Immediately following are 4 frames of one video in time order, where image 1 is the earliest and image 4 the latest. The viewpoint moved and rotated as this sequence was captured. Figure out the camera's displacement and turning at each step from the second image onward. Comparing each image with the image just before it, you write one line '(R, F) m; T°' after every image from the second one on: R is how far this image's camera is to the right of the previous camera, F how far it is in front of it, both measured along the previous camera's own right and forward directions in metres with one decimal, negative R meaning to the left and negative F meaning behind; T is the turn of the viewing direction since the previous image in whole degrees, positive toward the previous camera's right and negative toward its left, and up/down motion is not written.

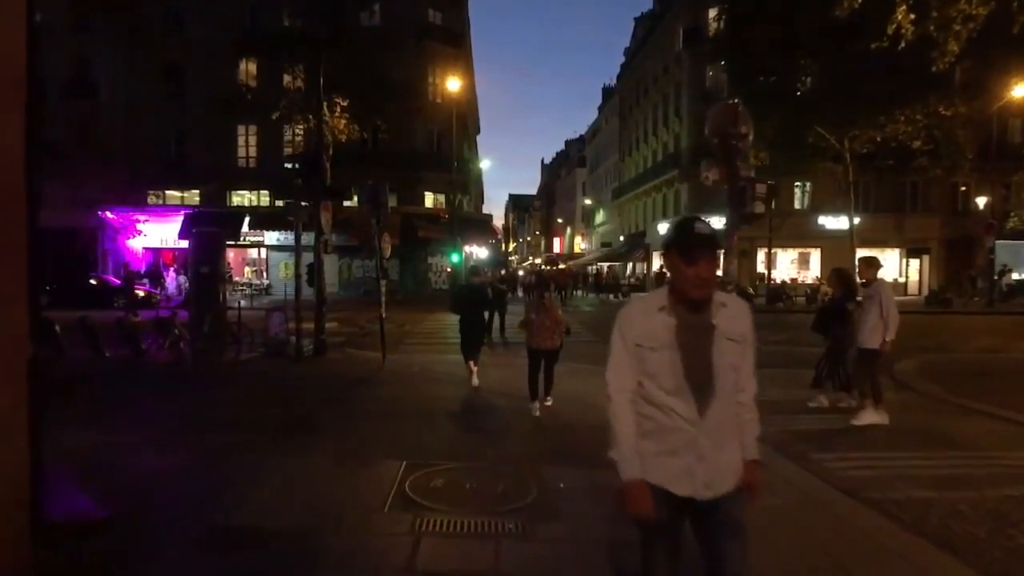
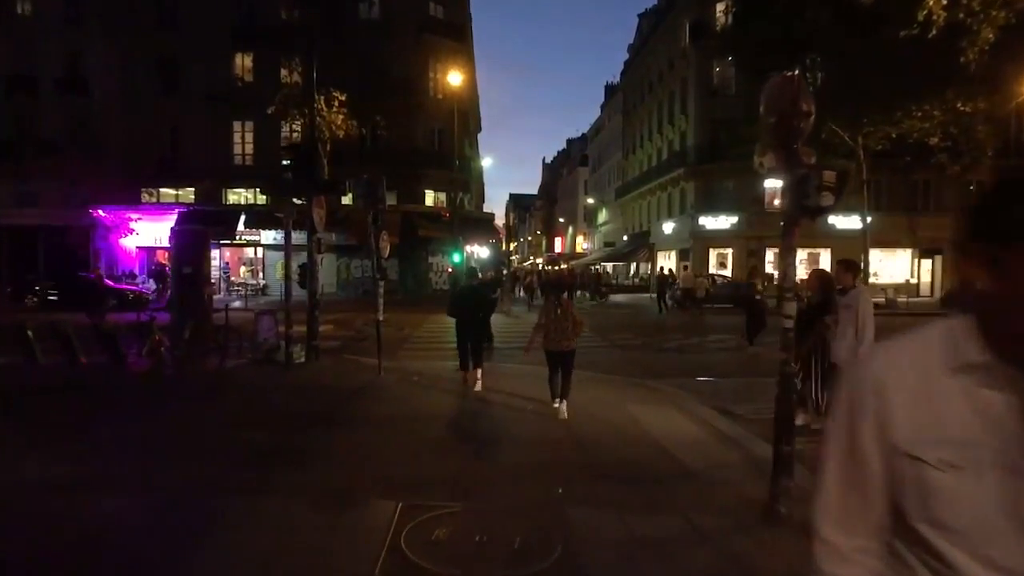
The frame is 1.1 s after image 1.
(-0.1, +1.0) m; 0°
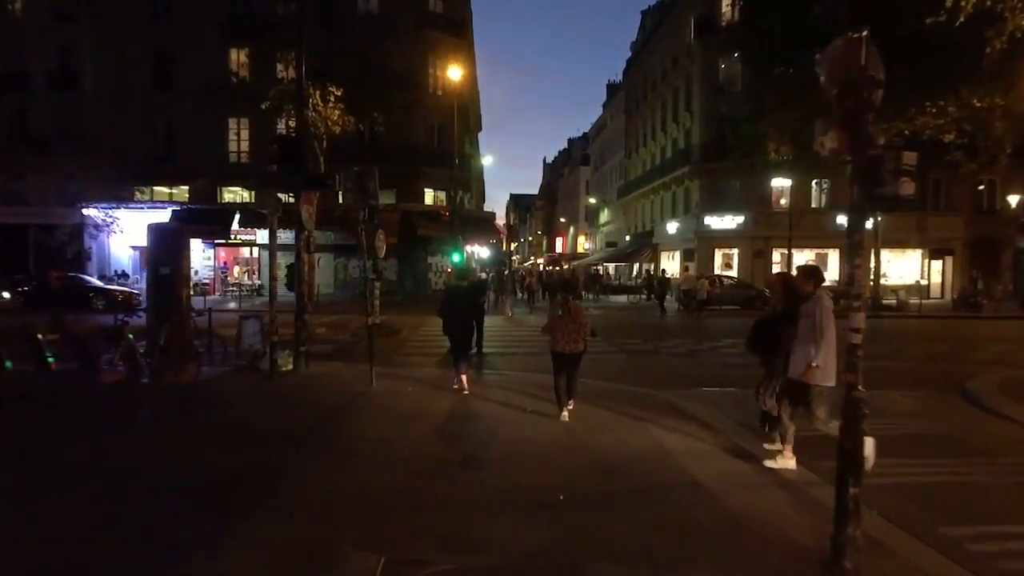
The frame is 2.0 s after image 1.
(0.0, +1.0) m; 0°
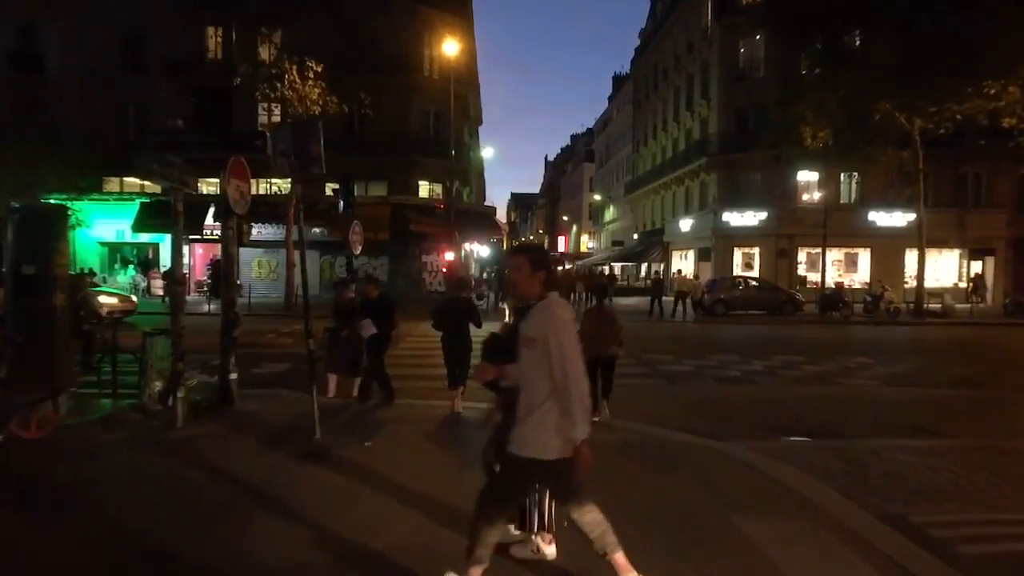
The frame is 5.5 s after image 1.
(0.0, +3.5) m; 0°
